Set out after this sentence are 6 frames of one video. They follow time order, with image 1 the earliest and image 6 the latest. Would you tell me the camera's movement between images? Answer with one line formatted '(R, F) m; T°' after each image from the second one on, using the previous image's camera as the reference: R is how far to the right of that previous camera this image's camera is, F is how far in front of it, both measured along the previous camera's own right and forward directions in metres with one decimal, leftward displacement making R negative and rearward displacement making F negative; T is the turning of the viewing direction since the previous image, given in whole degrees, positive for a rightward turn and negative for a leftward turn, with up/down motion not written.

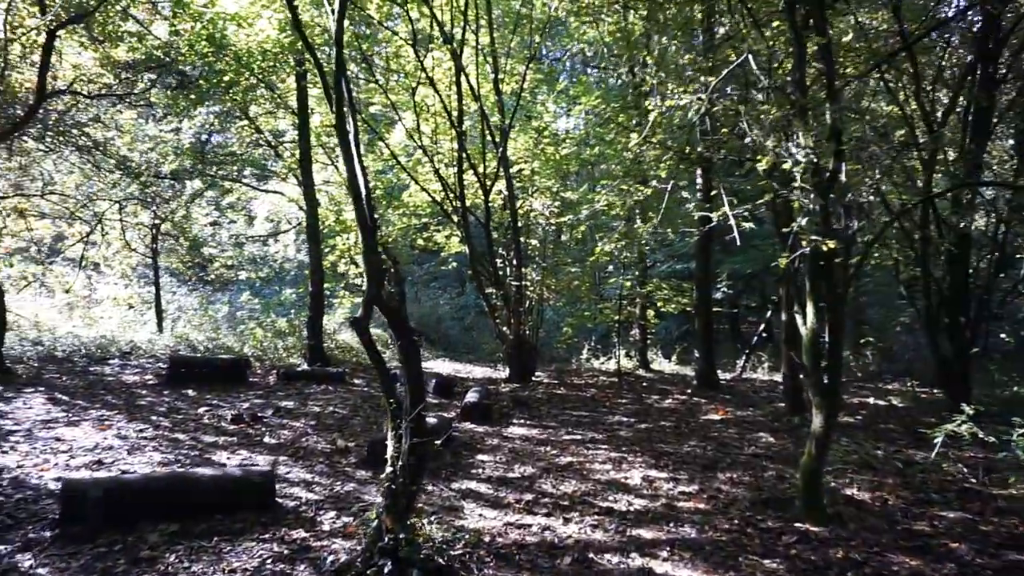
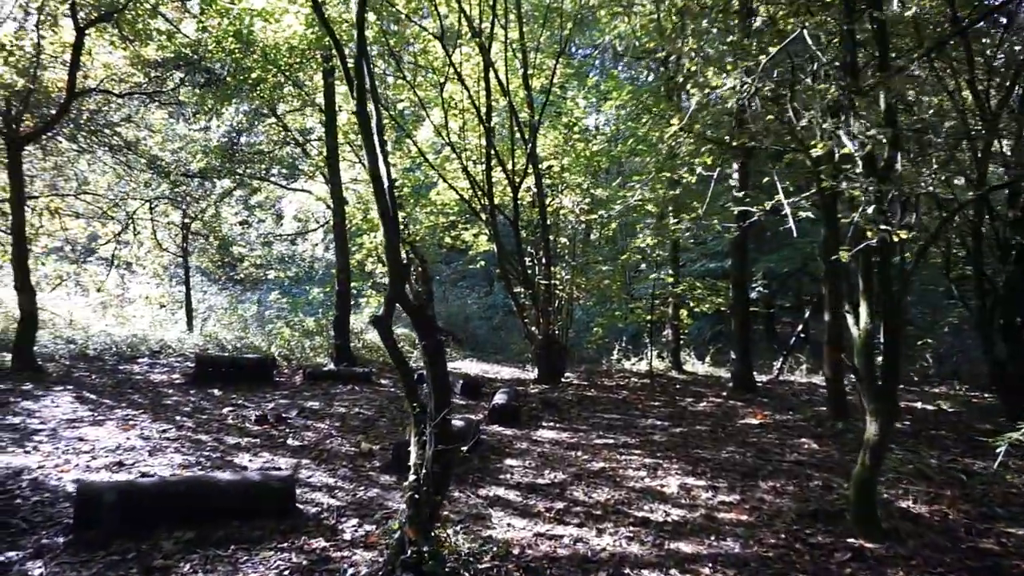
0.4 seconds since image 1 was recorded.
(0.0, +0.3) m; -2°
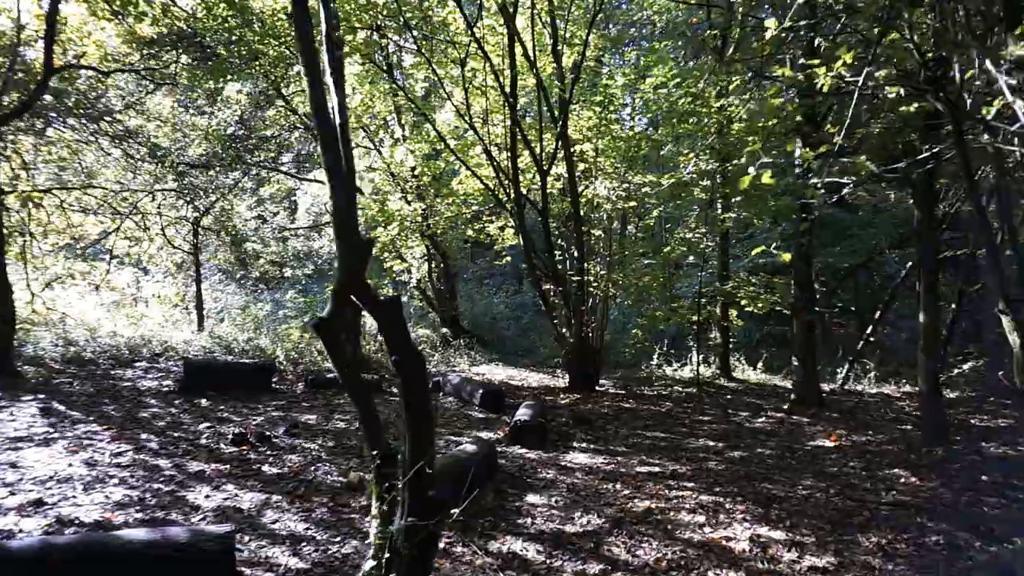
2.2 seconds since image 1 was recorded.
(+0.1, +1.4) m; -3°
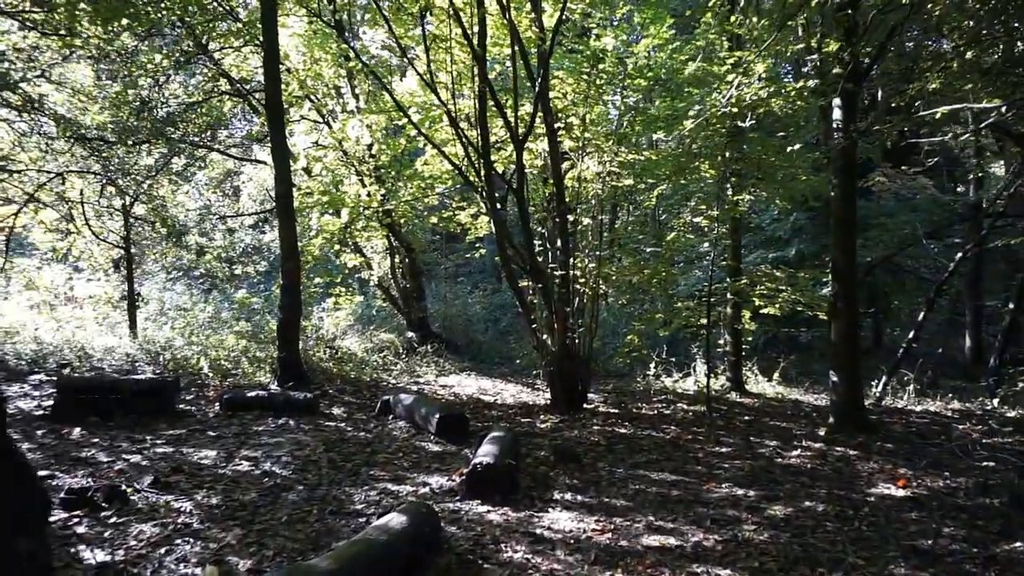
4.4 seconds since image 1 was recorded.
(+0.2, +2.0) m; +1°
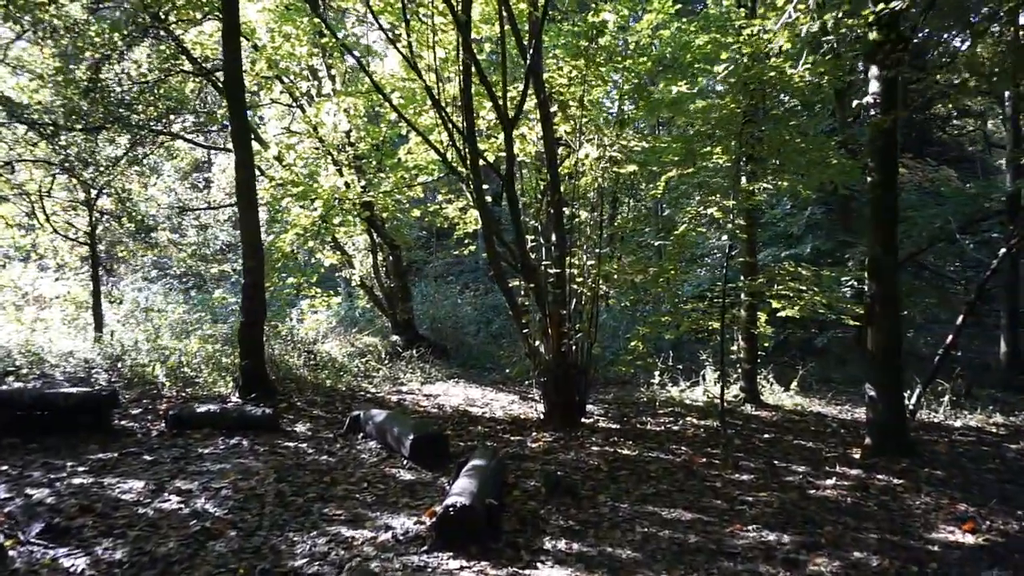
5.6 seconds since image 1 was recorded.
(+0.1, +1.0) m; 0°
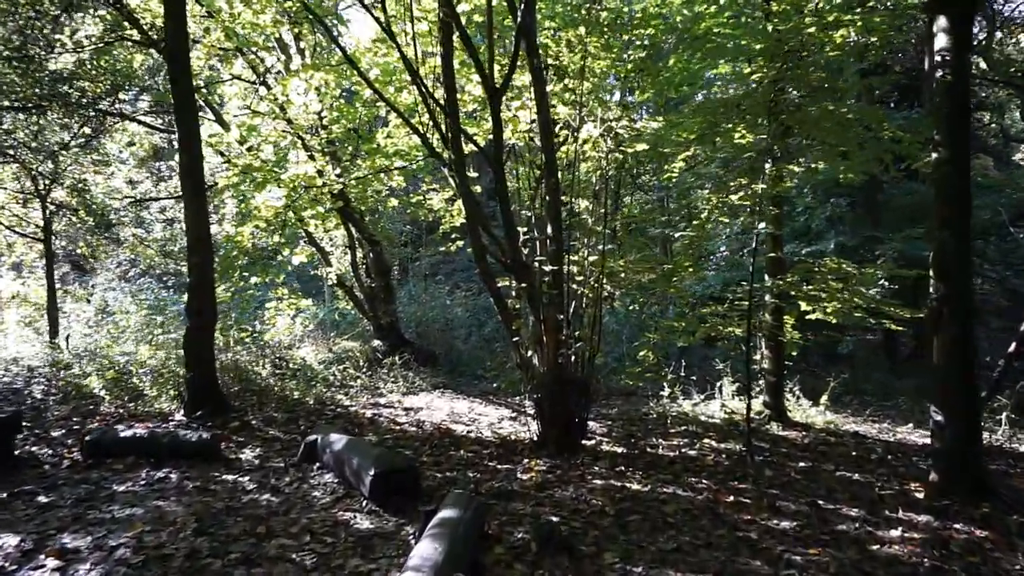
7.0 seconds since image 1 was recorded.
(+0.1, +1.2) m; 0°
